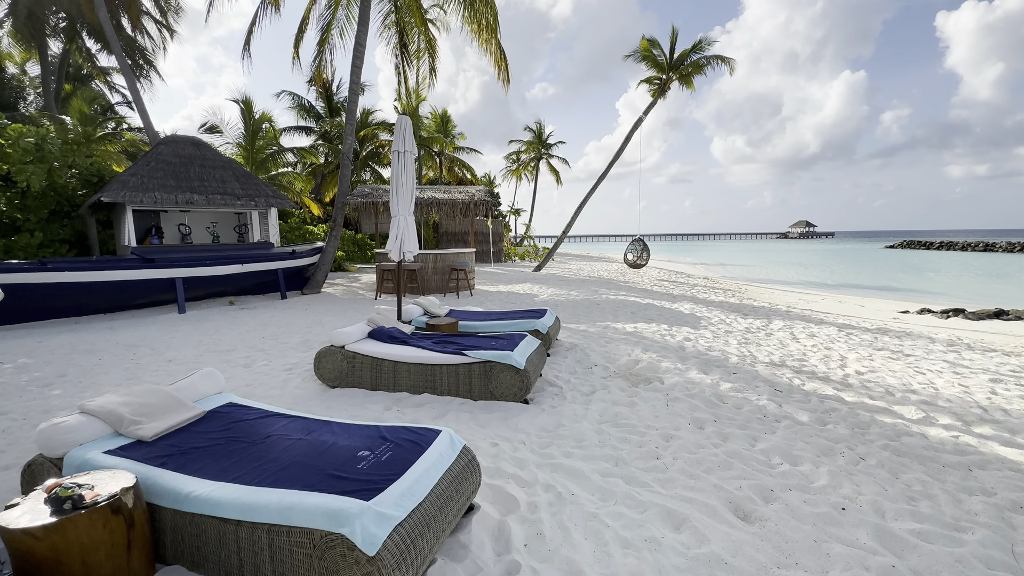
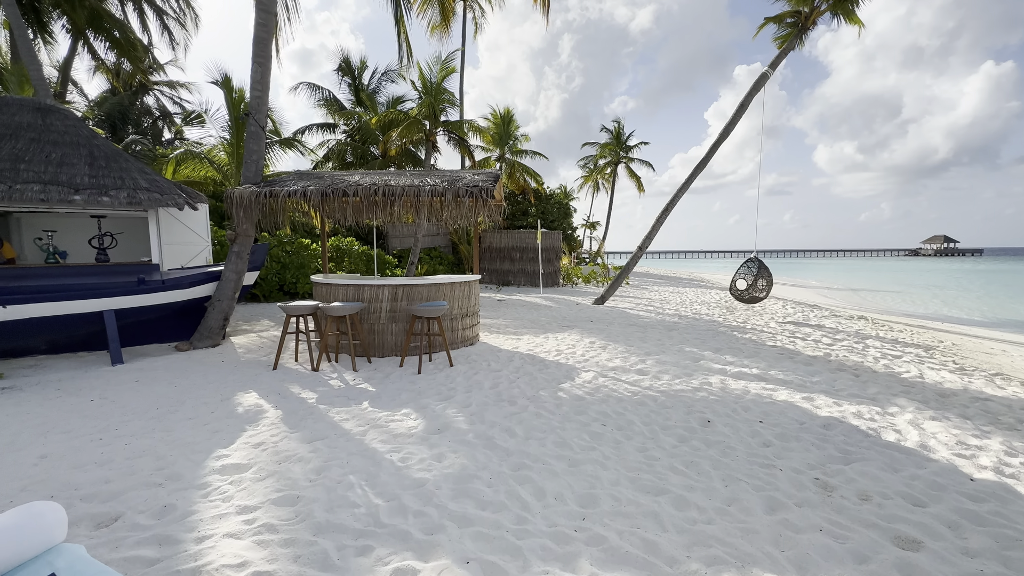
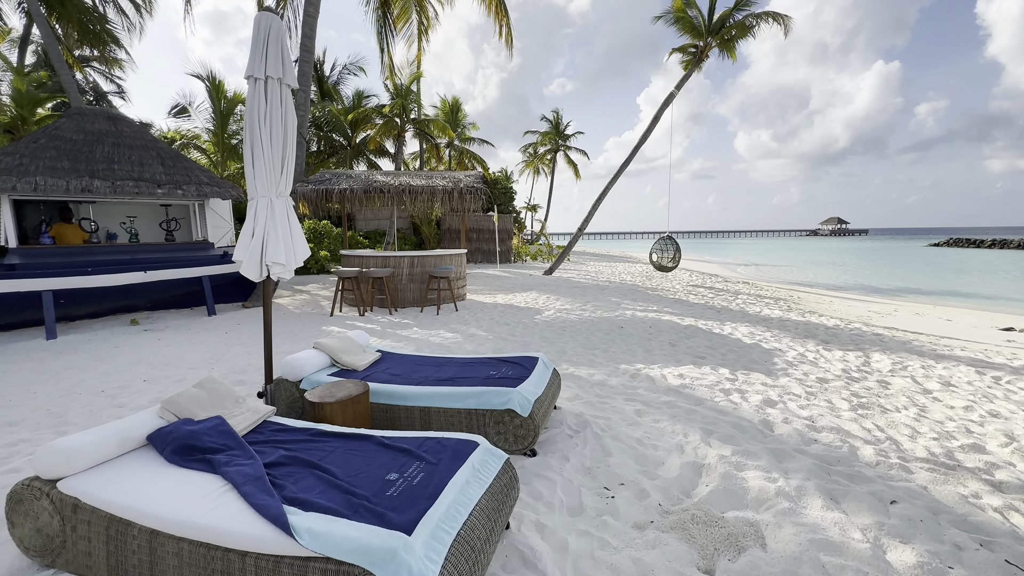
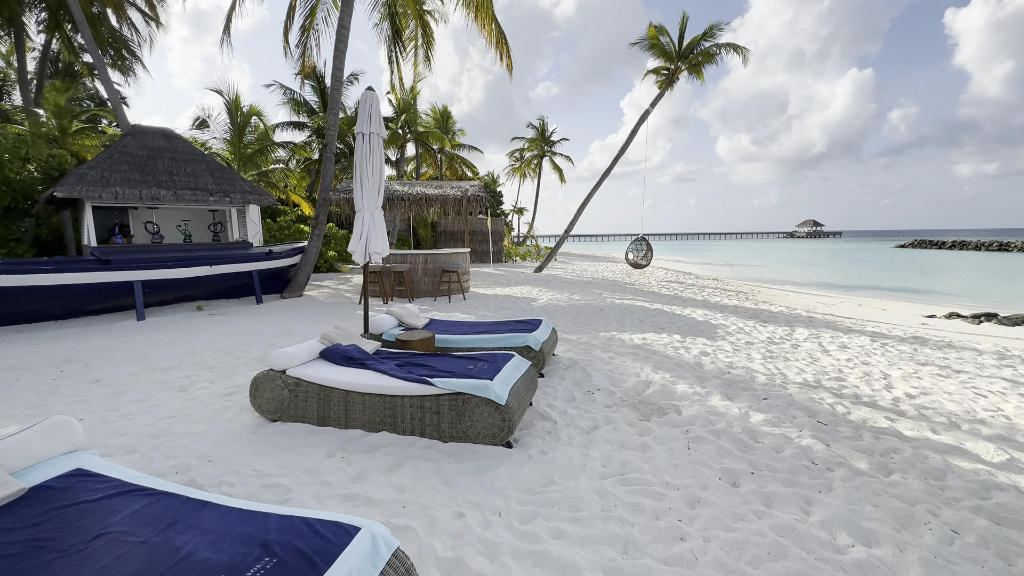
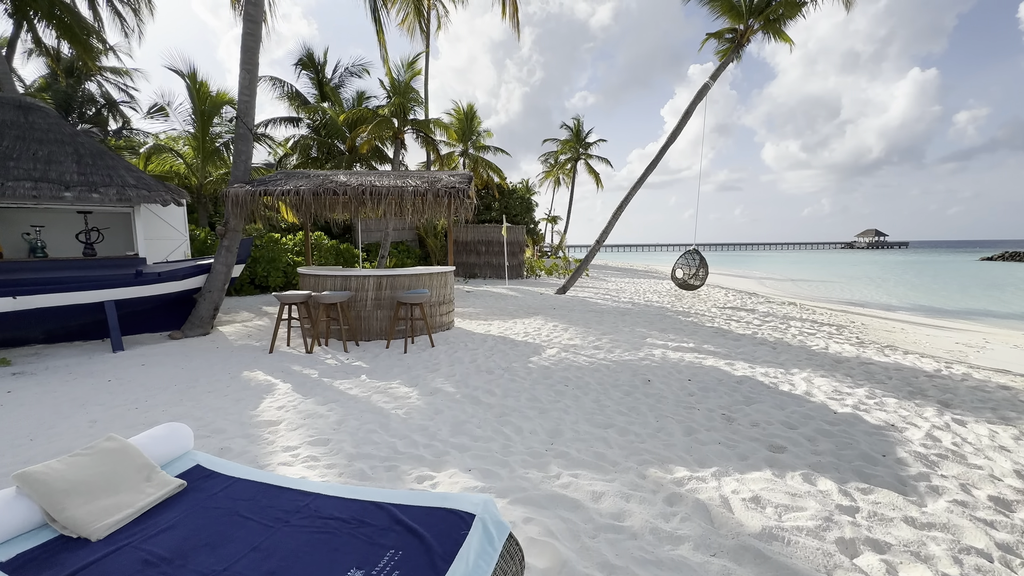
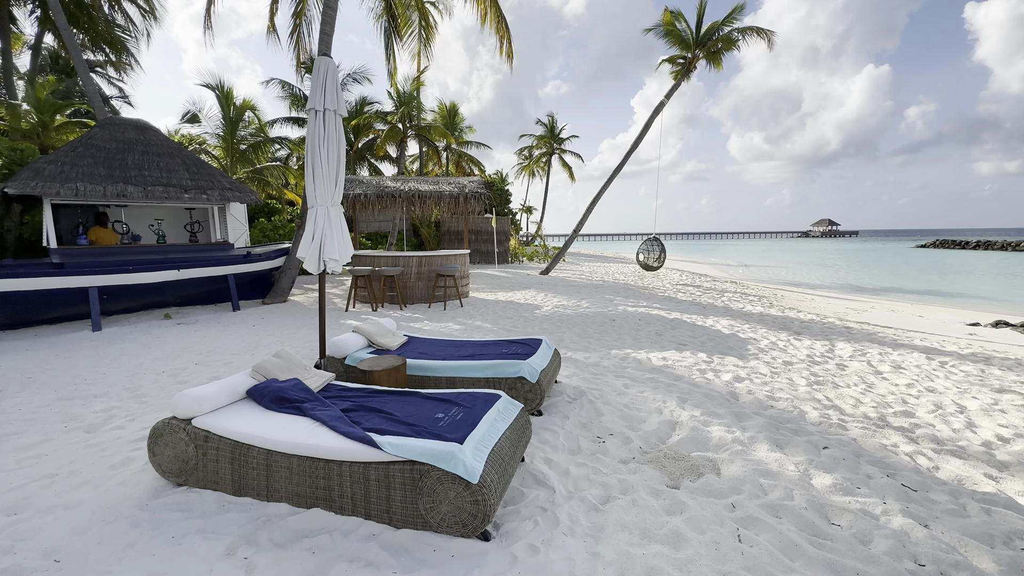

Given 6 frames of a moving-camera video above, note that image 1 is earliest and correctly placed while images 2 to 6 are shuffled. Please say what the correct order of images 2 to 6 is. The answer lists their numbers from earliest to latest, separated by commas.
4, 6, 3, 5, 2
